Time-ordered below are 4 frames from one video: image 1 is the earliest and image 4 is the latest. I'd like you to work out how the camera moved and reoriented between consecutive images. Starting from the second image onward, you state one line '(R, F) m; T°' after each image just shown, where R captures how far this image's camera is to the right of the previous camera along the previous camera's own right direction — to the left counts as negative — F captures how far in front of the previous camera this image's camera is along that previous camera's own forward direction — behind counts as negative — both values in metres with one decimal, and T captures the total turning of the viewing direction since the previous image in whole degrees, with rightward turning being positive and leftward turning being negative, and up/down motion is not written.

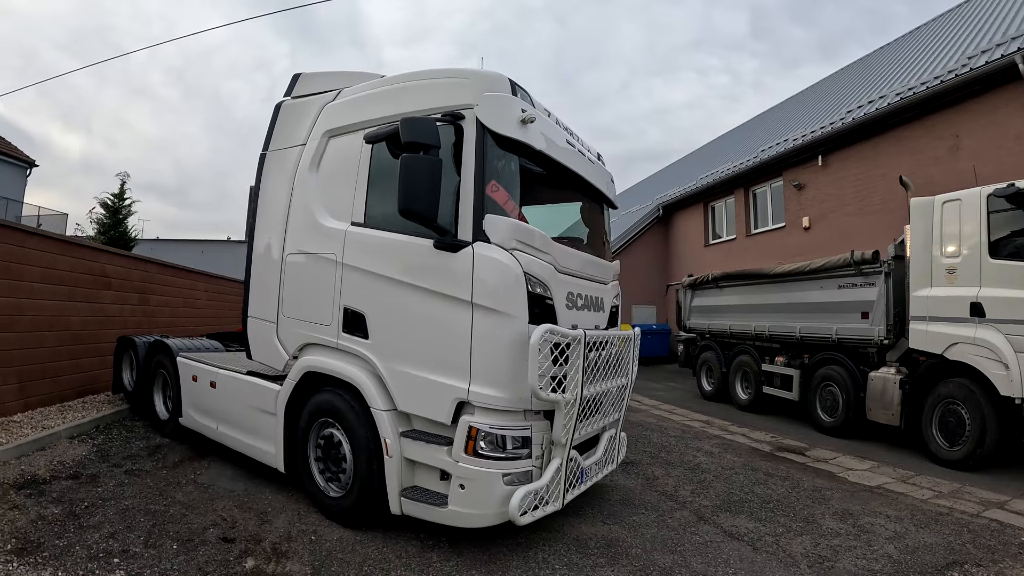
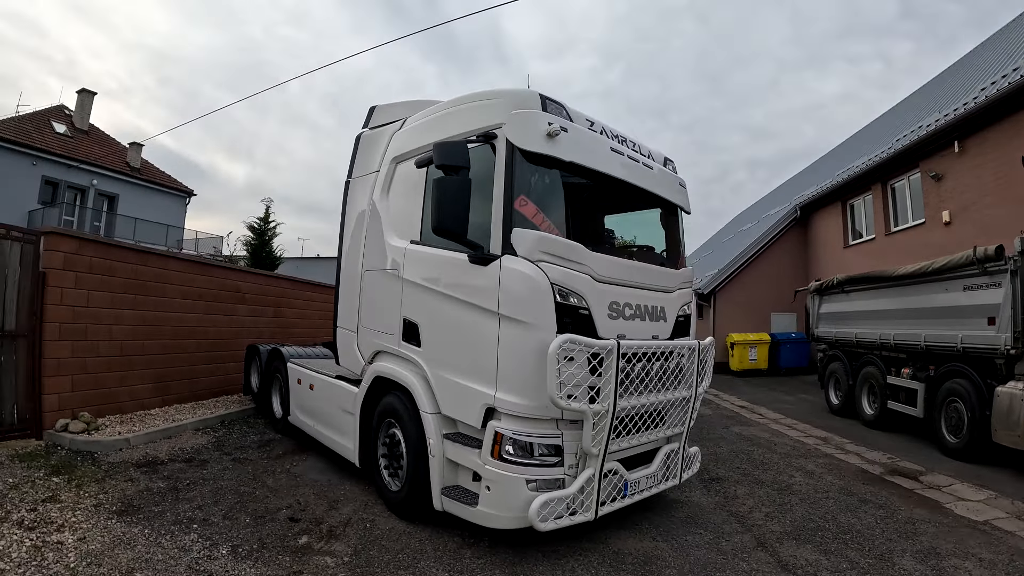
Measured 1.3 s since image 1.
(+0.6, 0.0) m; -14°
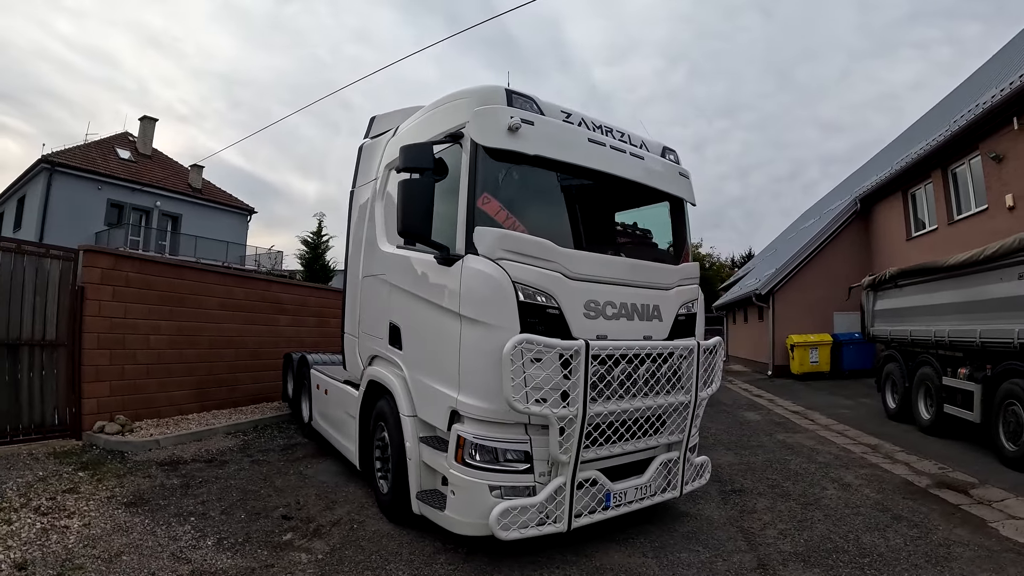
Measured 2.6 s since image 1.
(+0.7, +0.1) m; -7°
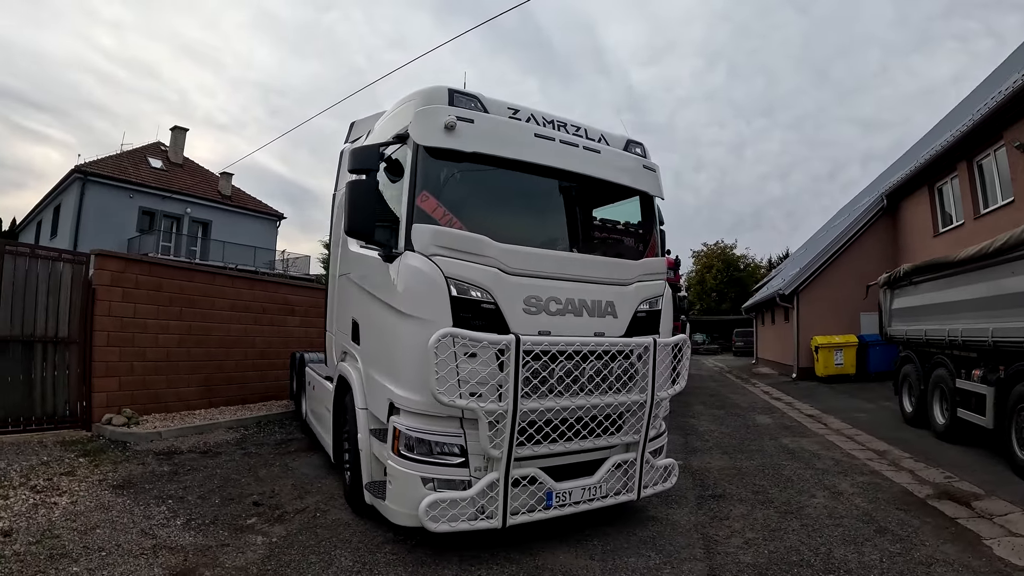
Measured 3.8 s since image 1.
(+0.7, 0.0) m; -5°
